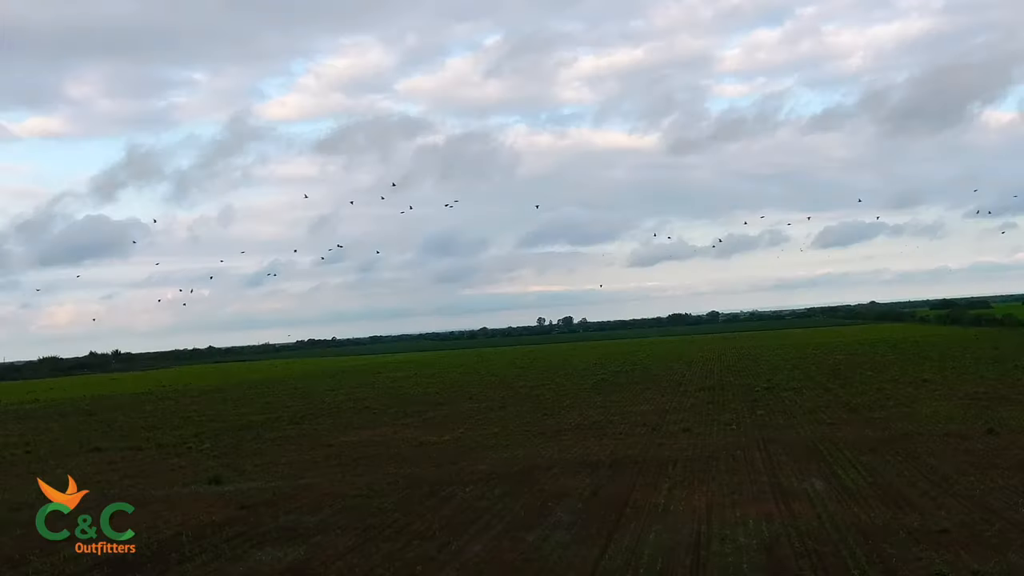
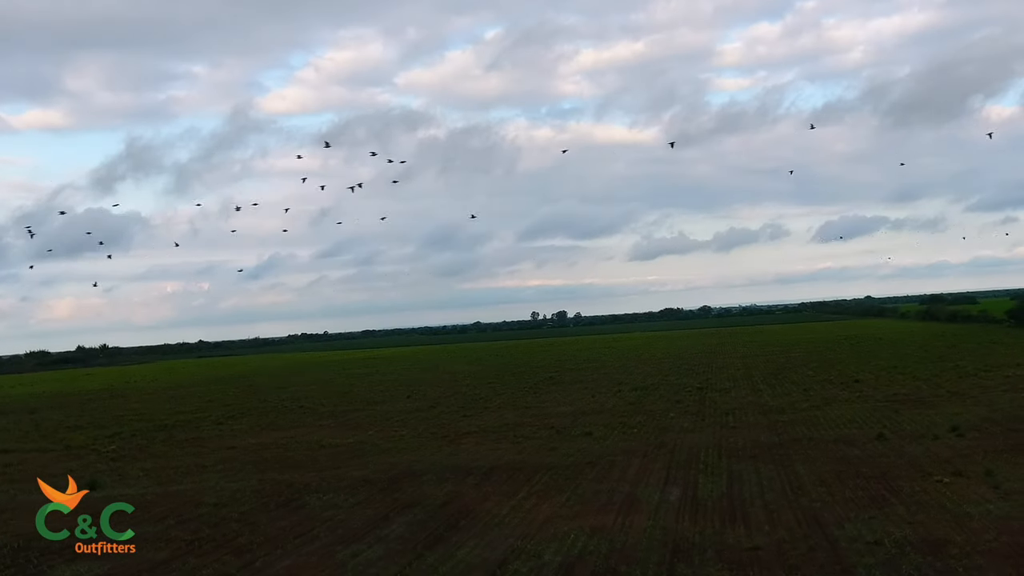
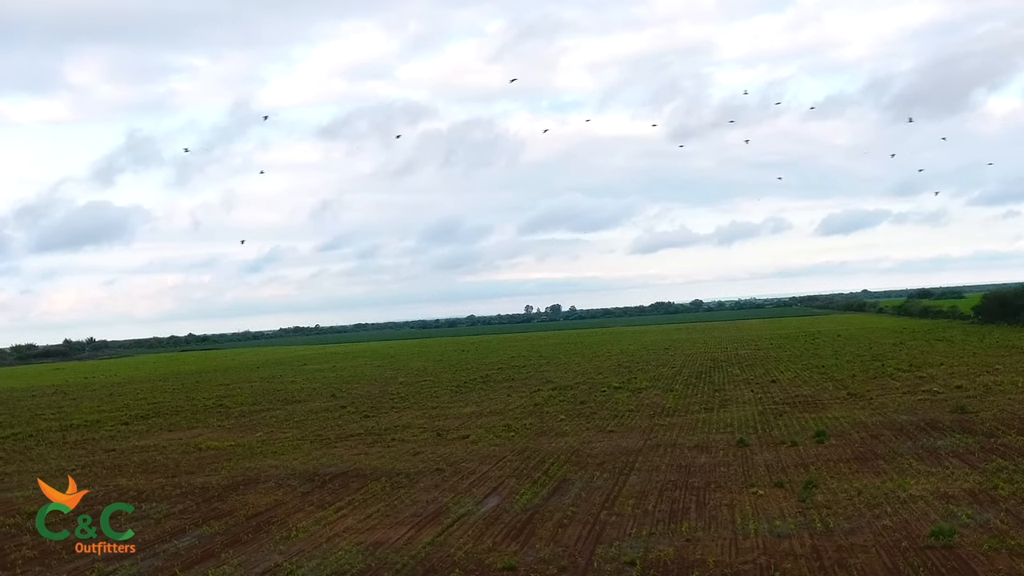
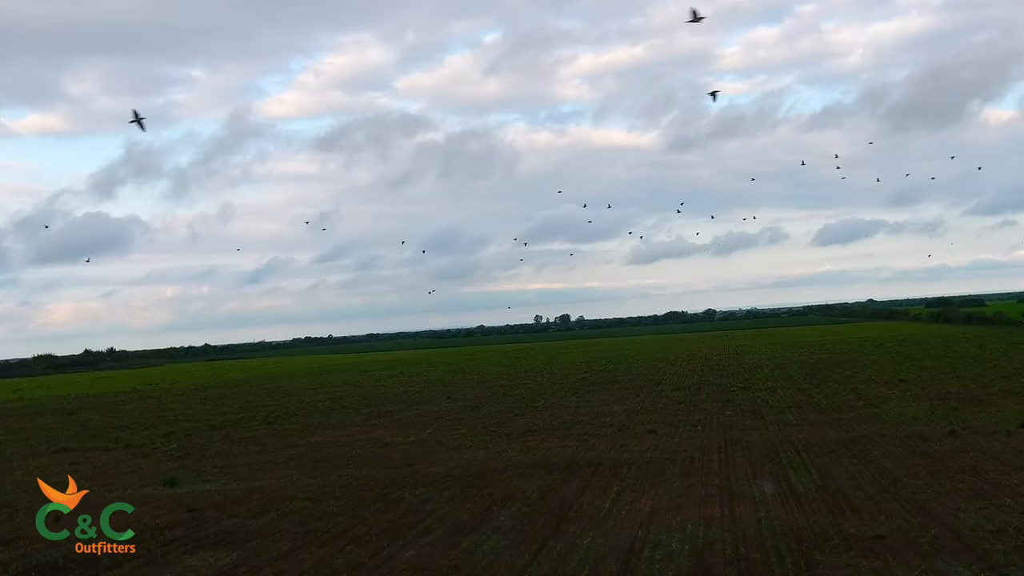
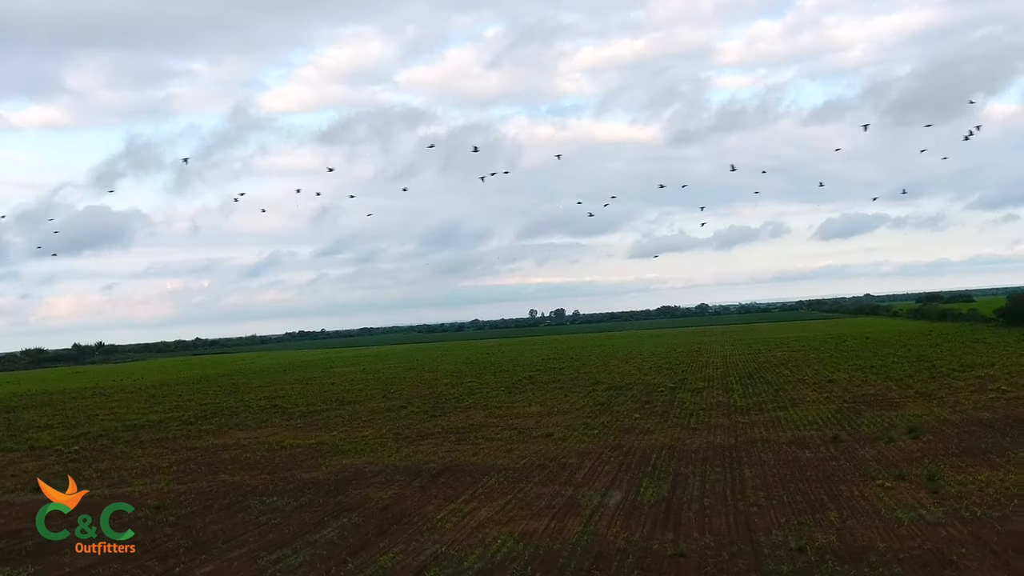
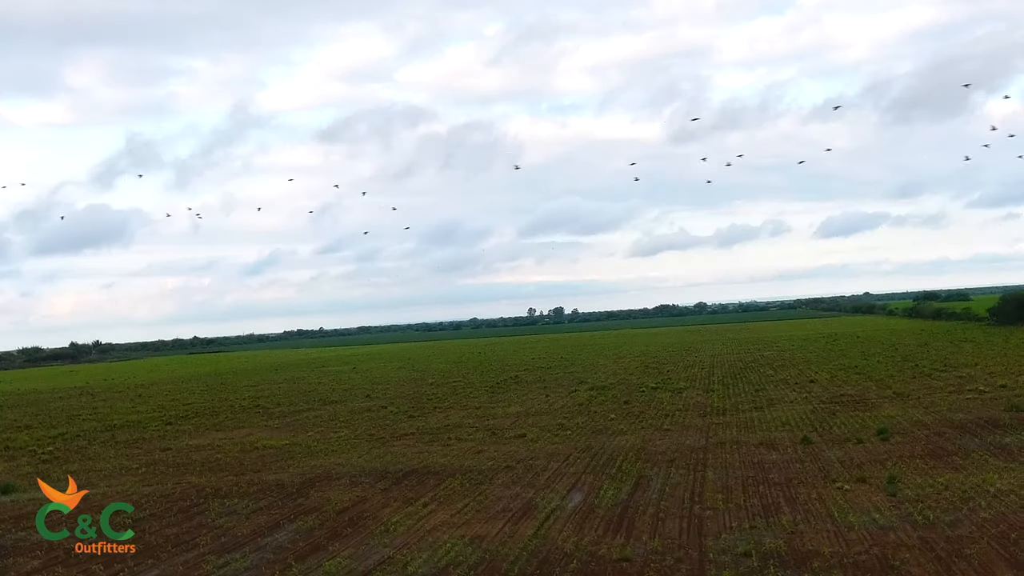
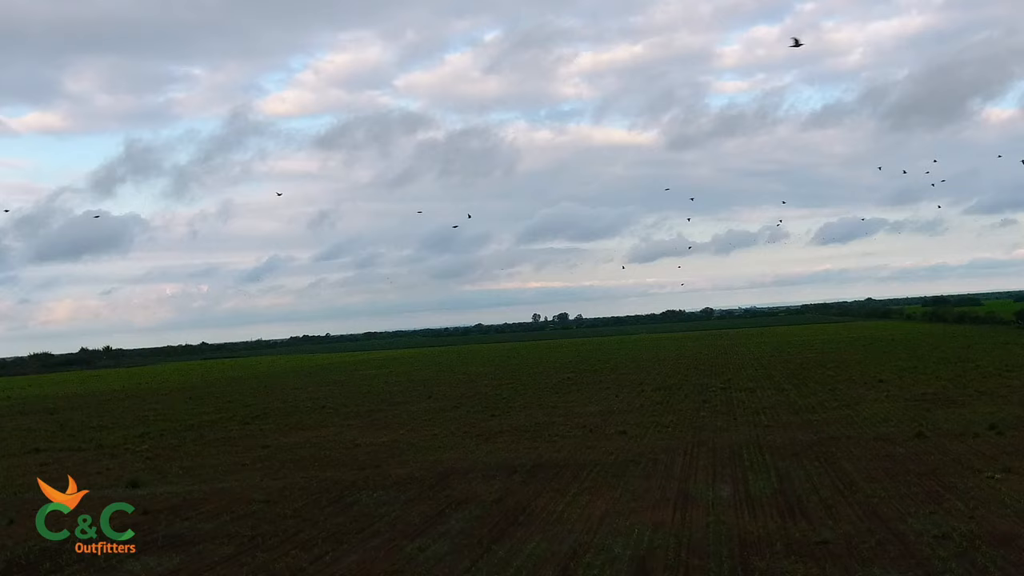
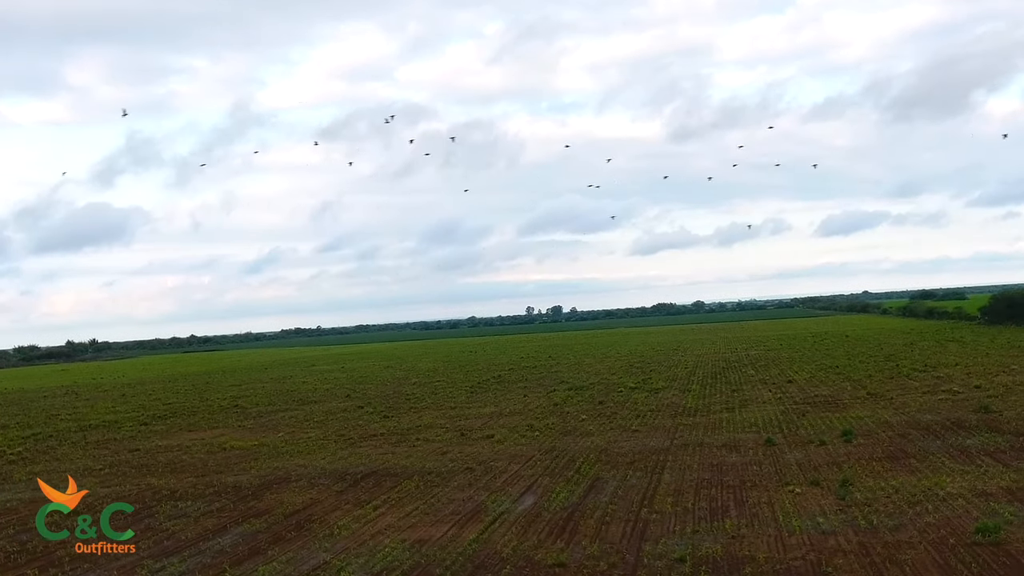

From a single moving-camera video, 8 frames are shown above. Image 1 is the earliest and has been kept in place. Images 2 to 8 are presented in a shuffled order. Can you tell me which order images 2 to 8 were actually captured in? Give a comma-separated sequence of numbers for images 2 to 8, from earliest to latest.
4, 7, 2, 5, 6, 8, 3
